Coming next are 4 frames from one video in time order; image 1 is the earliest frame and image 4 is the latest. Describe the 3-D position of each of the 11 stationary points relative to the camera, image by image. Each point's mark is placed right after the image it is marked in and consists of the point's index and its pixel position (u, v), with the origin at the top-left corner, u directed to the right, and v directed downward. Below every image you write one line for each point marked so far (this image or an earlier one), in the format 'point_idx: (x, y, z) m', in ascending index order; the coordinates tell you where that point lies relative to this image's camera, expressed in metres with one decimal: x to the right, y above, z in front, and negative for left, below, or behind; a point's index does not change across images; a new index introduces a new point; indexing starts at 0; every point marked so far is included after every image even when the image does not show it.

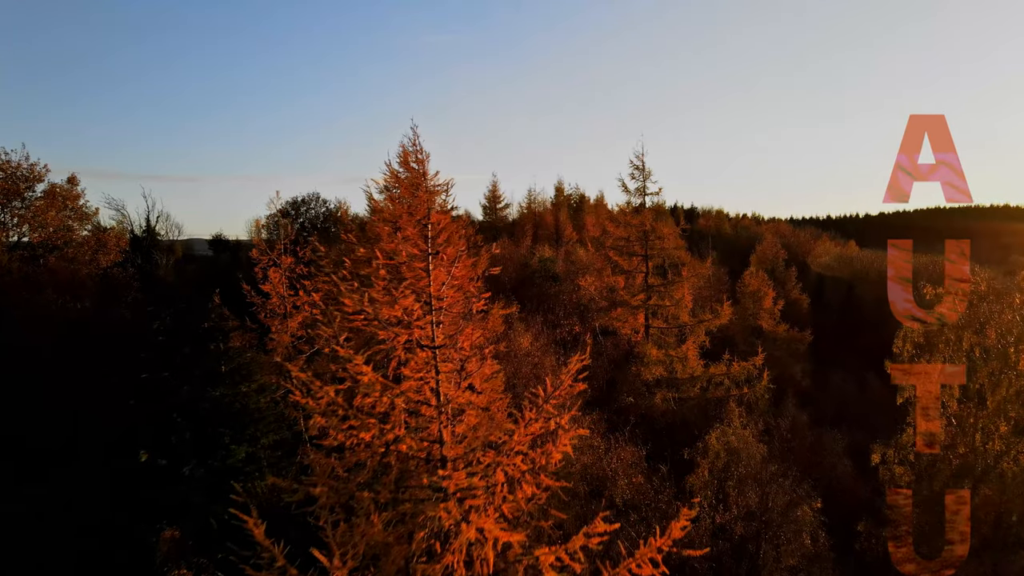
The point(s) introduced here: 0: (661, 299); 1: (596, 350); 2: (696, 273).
0: (+4.4, -0.3, +17.7) m
1: (+2.7, -2.0, +19.1) m
2: (+5.4, +0.5, +17.3) m
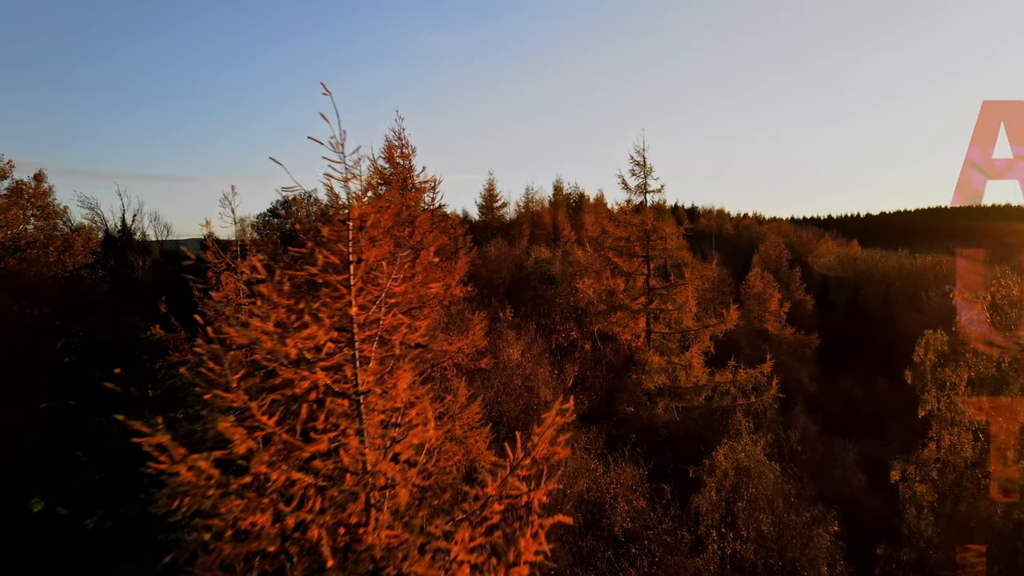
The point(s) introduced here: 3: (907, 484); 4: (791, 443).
0: (+4.3, -0.4, +16.6) m
1: (+2.5, -2.1, +18.1) m
2: (+5.2, +0.4, +16.2) m
3: (+8.9, -4.4, +13.2) m
4: (+8.0, -4.4, +16.8) m
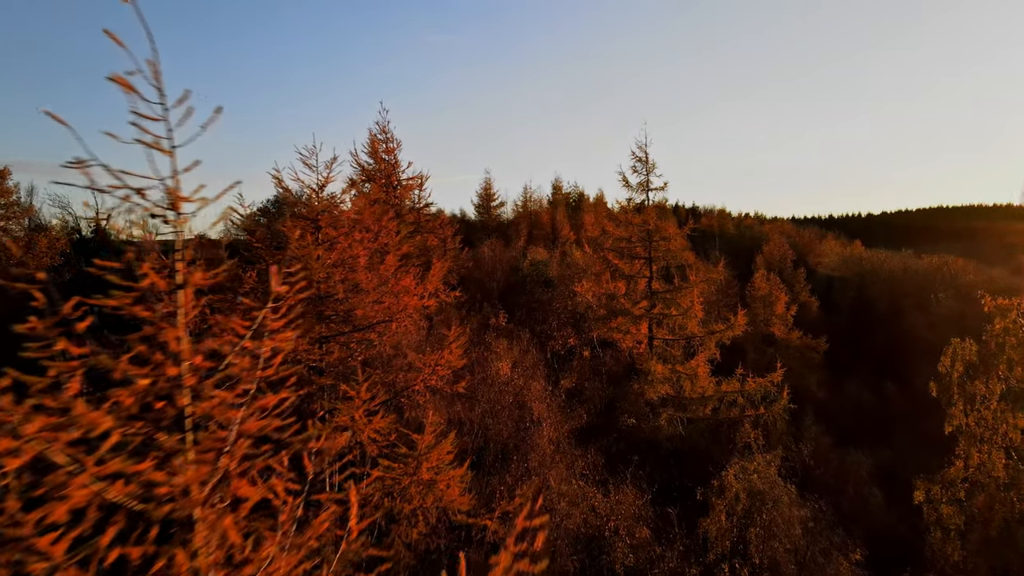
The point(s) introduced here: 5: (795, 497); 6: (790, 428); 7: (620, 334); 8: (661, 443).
0: (+4.1, -0.5, +15.6) m
1: (+2.3, -2.2, +17.0) m
2: (+5.0, +0.3, +15.2) m
3: (+8.7, -4.5, +12.2) m
4: (+7.8, -4.5, +15.8) m
5: (+5.4, -4.0, +11.3) m
6: (+7.9, -4.0, +16.7) m
7: (+2.9, -1.2, +15.9) m
8: (+3.6, -3.8, +14.3) m
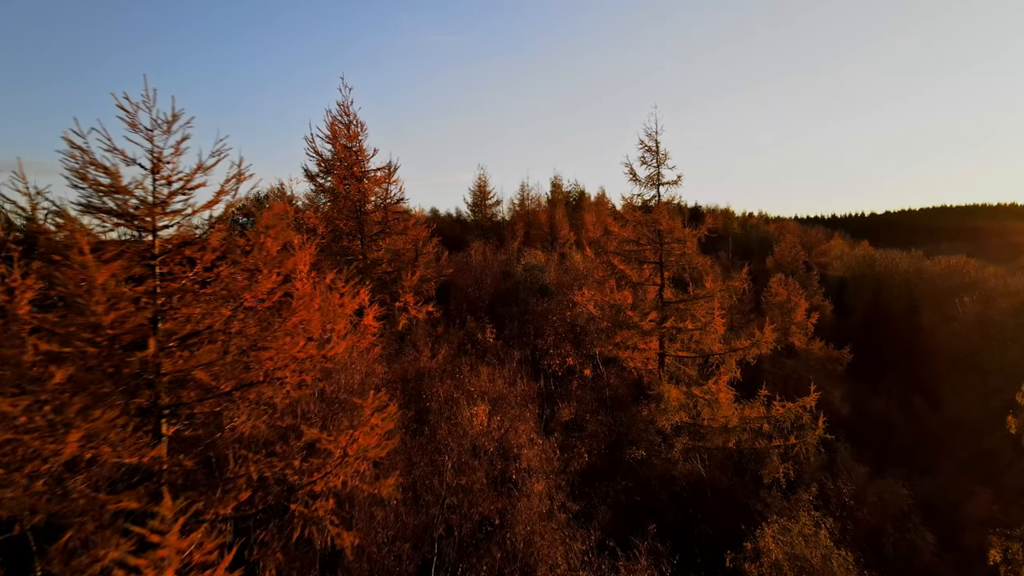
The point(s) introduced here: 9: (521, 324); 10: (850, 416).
0: (+3.8, -0.7, +13.3) m
1: (+2.1, -2.5, +14.8) m
2: (+4.8, 0.0, +12.9) m
3: (+8.4, -4.7, +9.9) m
4: (+7.6, -4.8, +13.5) m
5: (+5.2, -4.2, +9.1) m
6: (+7.6, -4.2, +14.4) m
7: (+2.7, -1.5, +13.7) m
8: (+3.4, -4.0, +12.1) m
9: (+0.3, -1.0, +17.3) m
10: (+11.5, -4.4, +20.0) m
